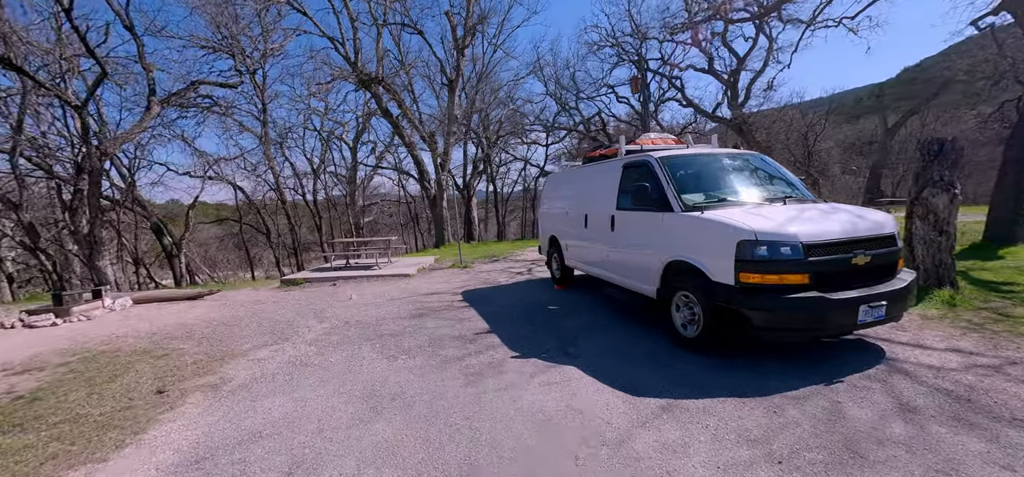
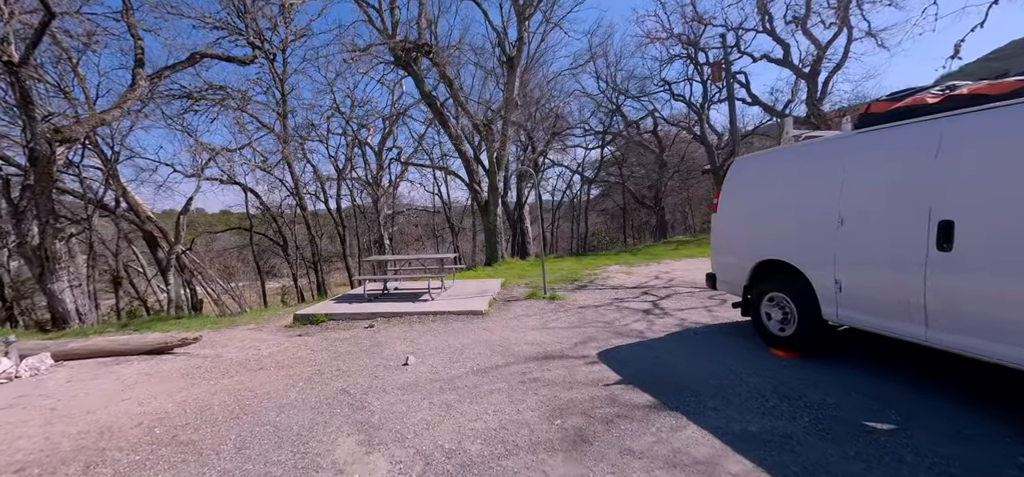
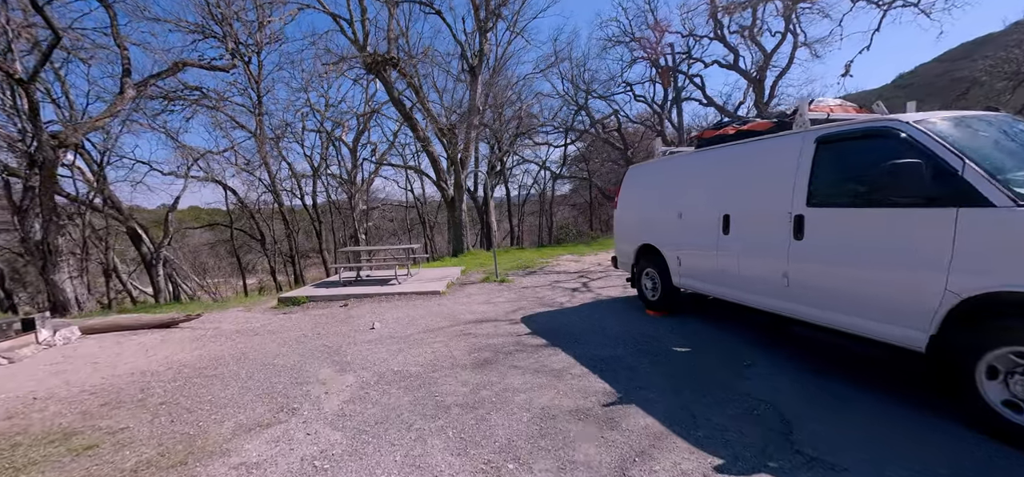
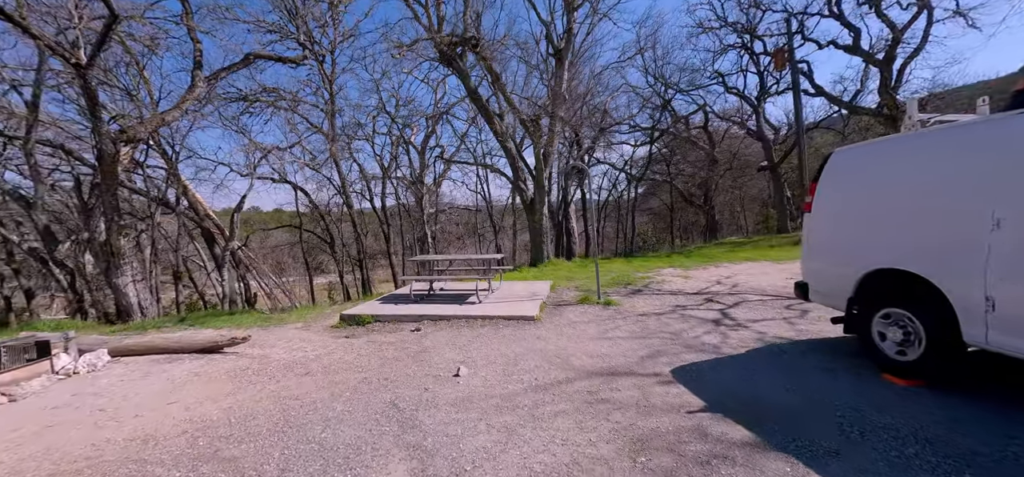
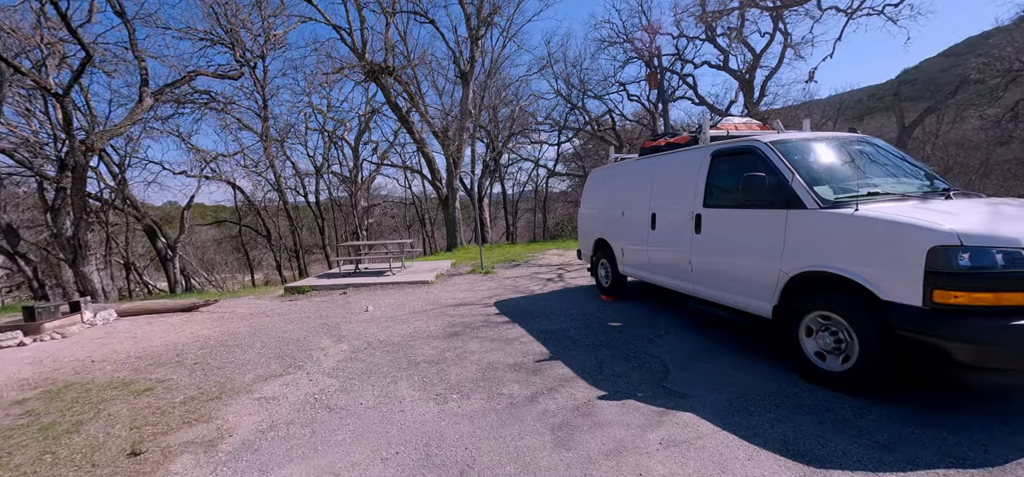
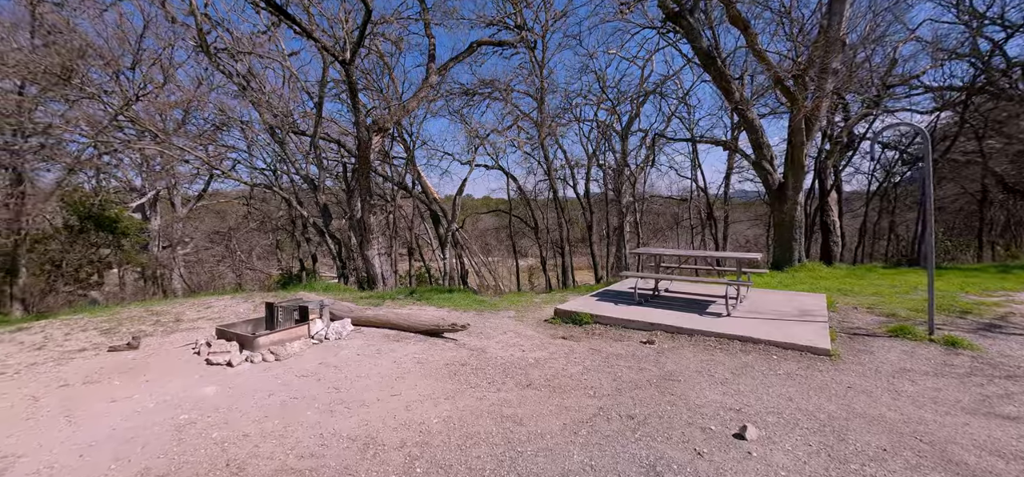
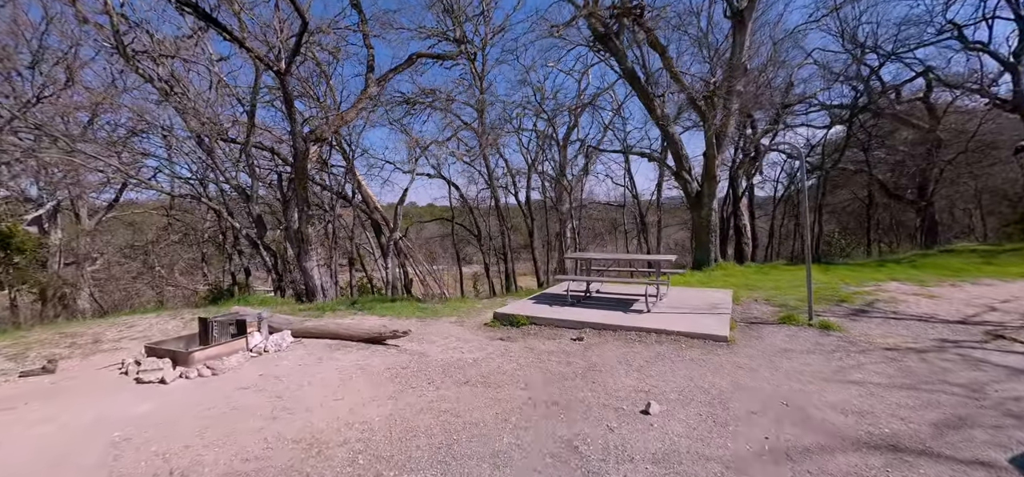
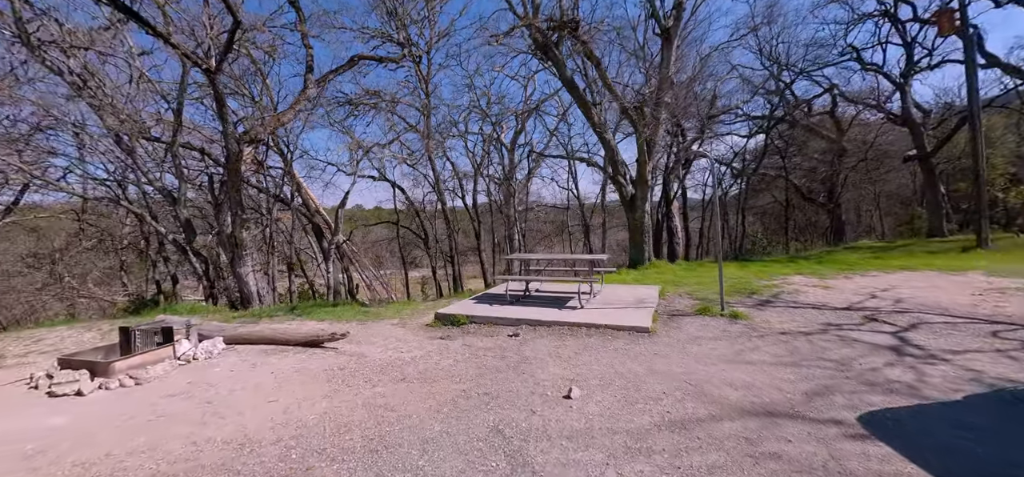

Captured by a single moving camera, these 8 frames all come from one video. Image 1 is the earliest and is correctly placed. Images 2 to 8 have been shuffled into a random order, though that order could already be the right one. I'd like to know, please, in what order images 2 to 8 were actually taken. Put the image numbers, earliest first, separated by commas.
5, 3, 2, 4, 8, 7, 6
